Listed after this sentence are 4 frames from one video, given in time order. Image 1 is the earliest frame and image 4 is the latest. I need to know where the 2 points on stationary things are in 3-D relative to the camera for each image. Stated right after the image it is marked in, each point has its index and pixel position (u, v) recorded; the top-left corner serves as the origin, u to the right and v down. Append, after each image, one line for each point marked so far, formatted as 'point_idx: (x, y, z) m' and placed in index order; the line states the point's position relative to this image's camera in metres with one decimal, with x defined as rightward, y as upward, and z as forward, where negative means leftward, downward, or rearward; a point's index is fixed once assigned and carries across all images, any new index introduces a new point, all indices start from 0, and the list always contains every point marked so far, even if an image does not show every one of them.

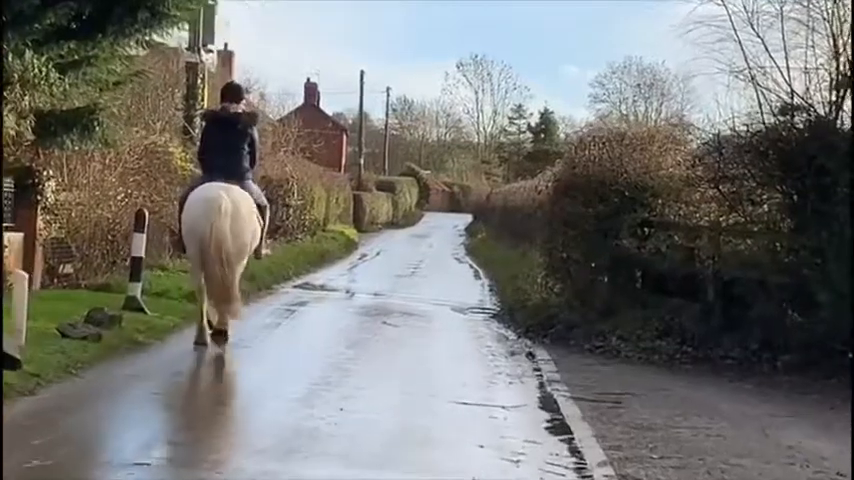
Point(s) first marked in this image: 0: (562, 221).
0: (+1.1, +0.2, +15.3) m
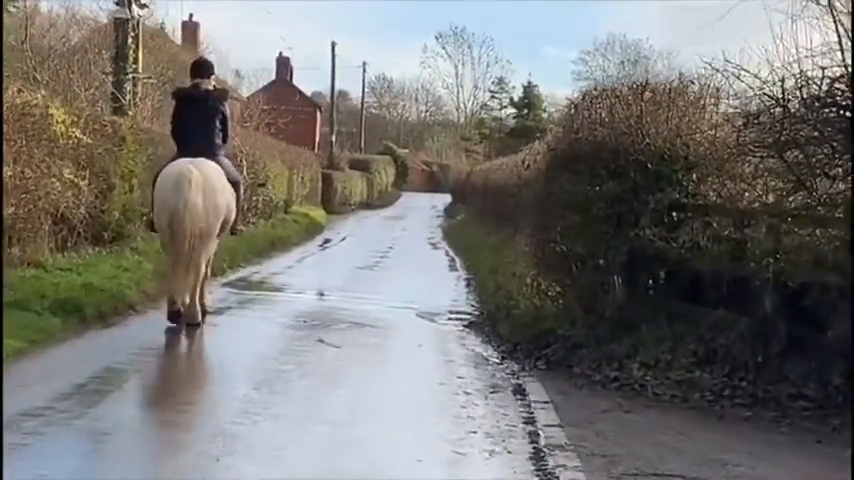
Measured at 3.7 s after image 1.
0: (+0.8, +0.2, +11.4) m
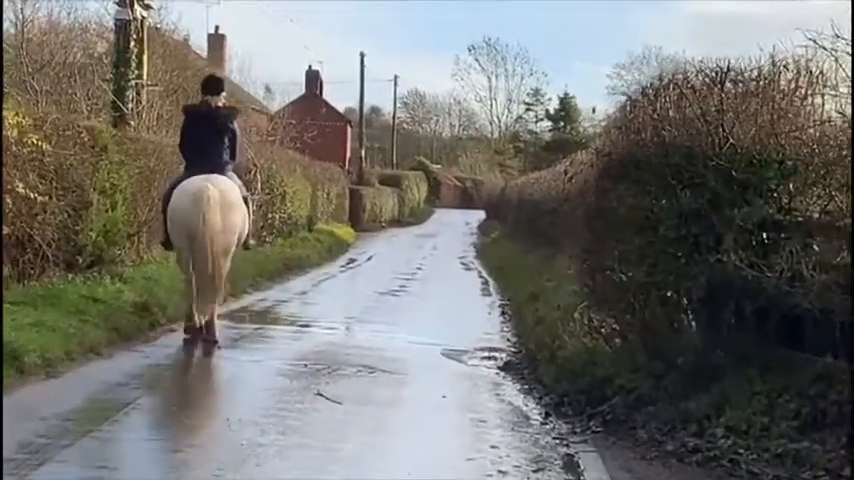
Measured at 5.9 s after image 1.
0: (+1.0, +0.1, +9.2) m
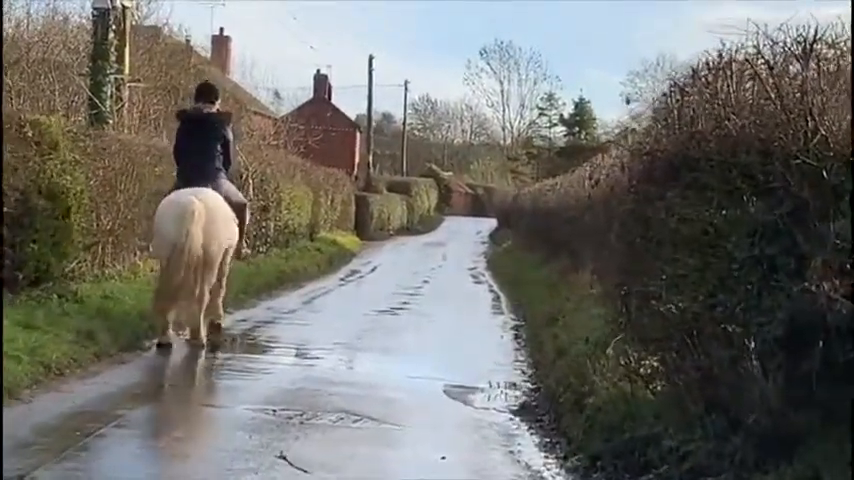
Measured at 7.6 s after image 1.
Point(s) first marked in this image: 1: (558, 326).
0: (+1.0, 0.0, +7.2) m
1: (+1.0, -0.6, +13.4) m
